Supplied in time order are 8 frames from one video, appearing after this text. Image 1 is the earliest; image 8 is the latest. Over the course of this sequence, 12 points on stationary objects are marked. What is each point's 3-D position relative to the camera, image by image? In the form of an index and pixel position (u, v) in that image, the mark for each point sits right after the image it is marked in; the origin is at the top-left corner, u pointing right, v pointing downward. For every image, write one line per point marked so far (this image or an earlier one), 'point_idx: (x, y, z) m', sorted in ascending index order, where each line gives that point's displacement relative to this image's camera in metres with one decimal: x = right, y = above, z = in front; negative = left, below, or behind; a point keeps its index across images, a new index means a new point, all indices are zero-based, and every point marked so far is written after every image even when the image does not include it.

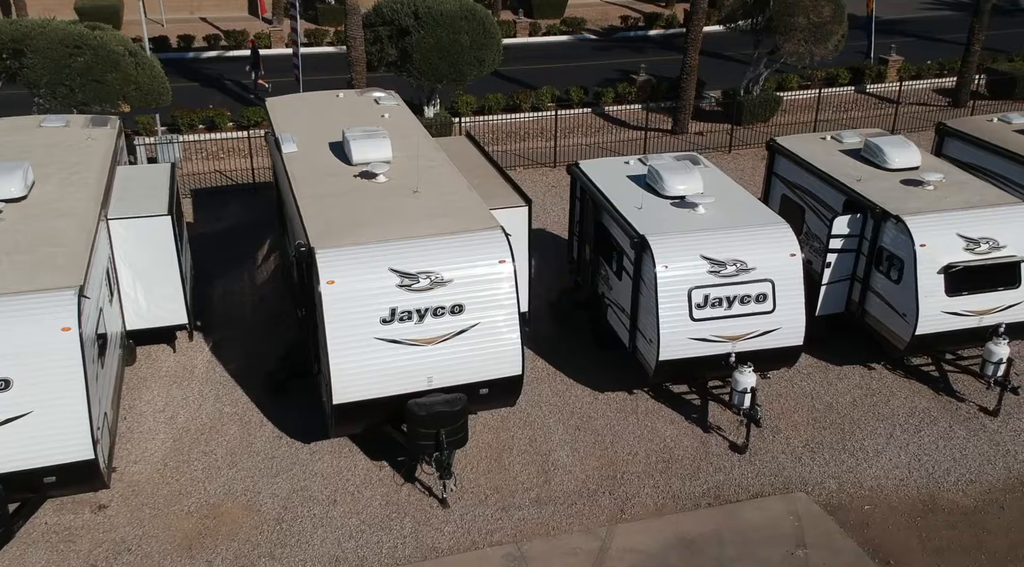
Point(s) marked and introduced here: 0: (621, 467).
0: (+1.2, -2.0, +10.1) m
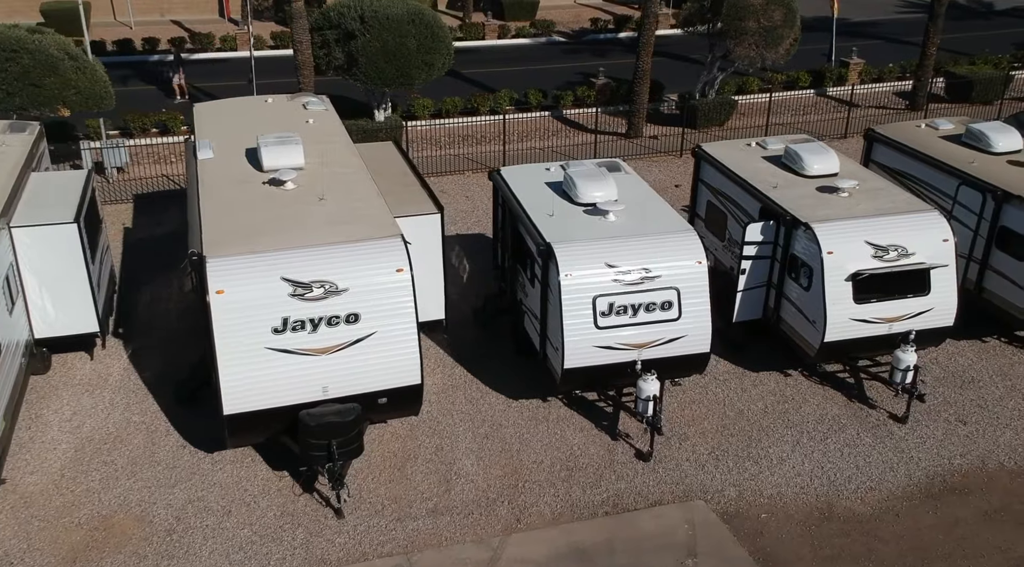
0: (+0.1, -2.1, +10.0) m
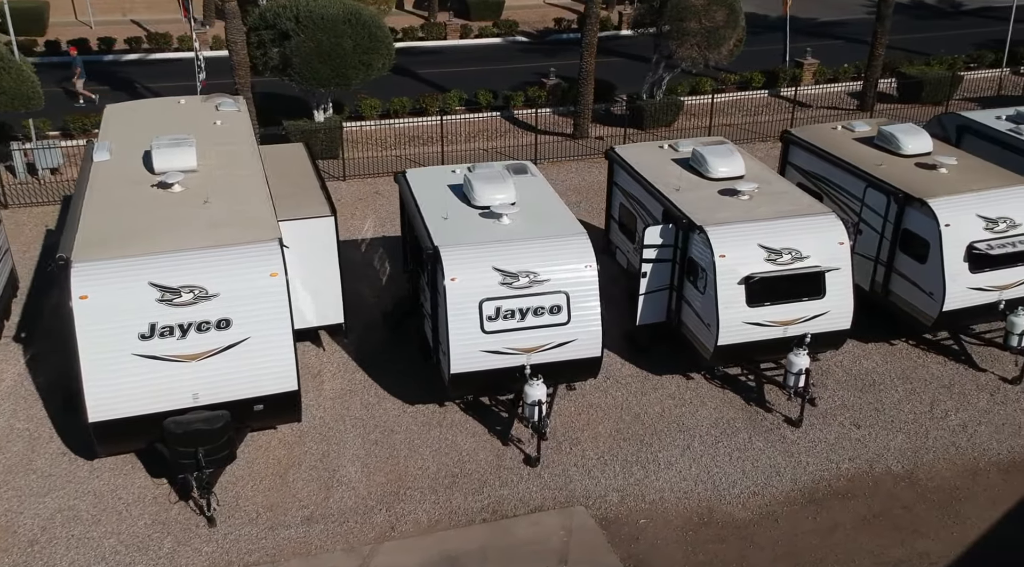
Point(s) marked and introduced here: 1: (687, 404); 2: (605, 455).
0: (-1.2, -2.2, +9.9) m
1: (+2.2, -1.5, +11.4) m
2: (+1.1, -2.0, +10.4) m
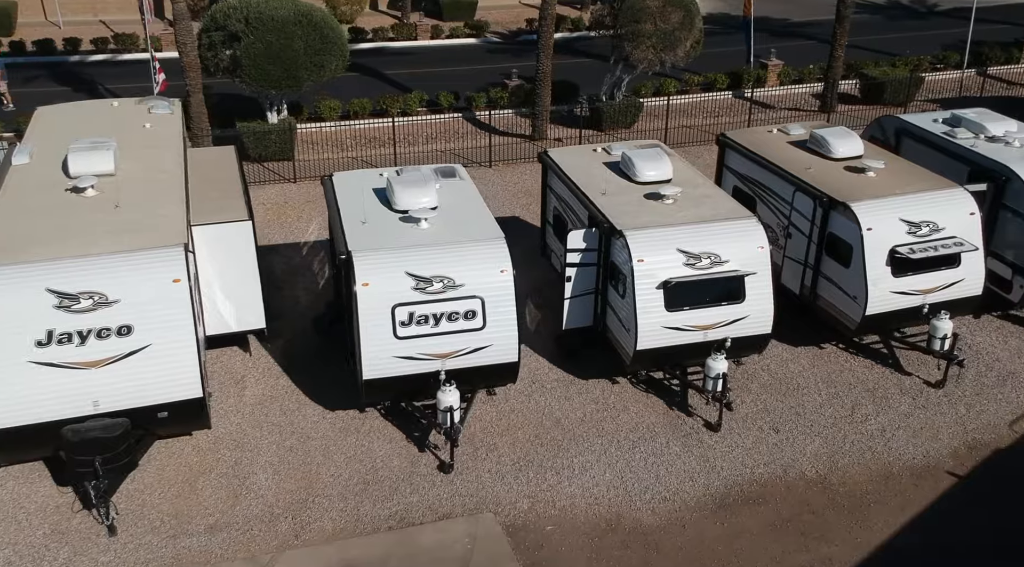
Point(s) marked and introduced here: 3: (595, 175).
0: (-2.1, -2.2, +9.9) m
1: (+1.2, -1.6, +11.4) m
2: (+0.1, -2.0, +10.4) m
3: (+1.2, +1.5, +12.8) m
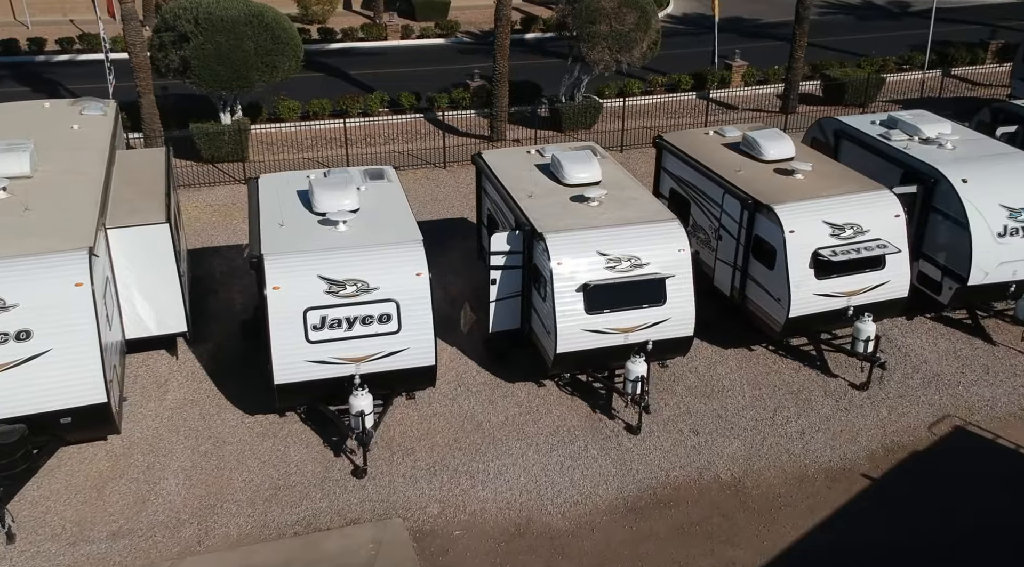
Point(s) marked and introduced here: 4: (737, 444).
0: (-3.1, -2.3, +9.8) m
1: (+0.3, -1.6, +11.4) m
2: (-0.9, -2.1, +10.3) m
3: (+0.2, +1.5, +12.7) m
4: (+2.7, -1.9, +10.7) m
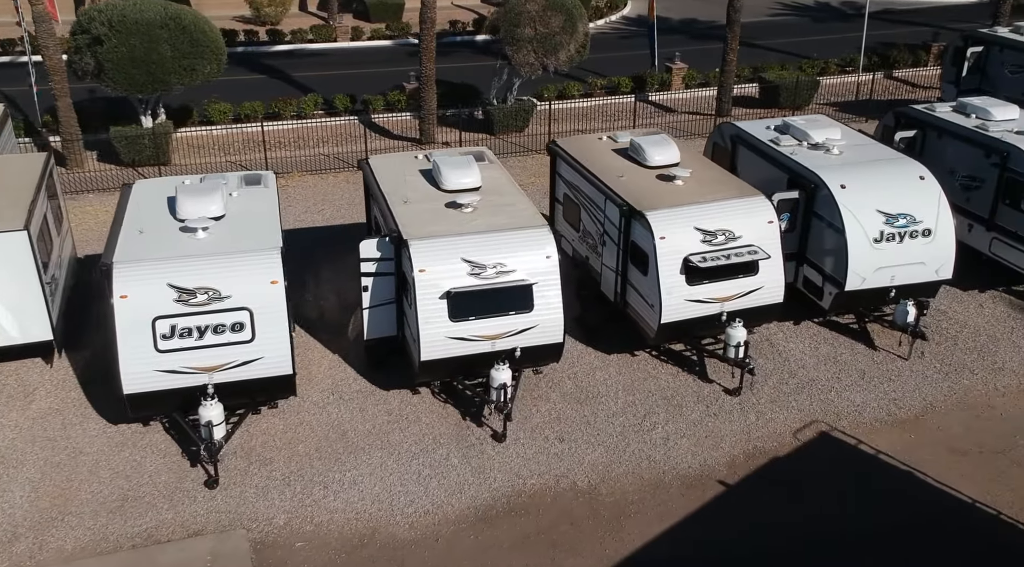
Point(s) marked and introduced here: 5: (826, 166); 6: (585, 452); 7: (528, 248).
0: (-4.7, -2.4, +9.7) m
1: (-1.4, -1.7, +11.3) m
2: (-2.5, -2.2, +10.2) m
3: (-1.5, +1.4, +12.7) m
4: (+1.0, -2.0, +10.7) m
5: (+4.6, +1.7, +13.2) m
6: (+0.9, -2.0, +10.7) m
7: (+0.2, +0.4, +11.1) m
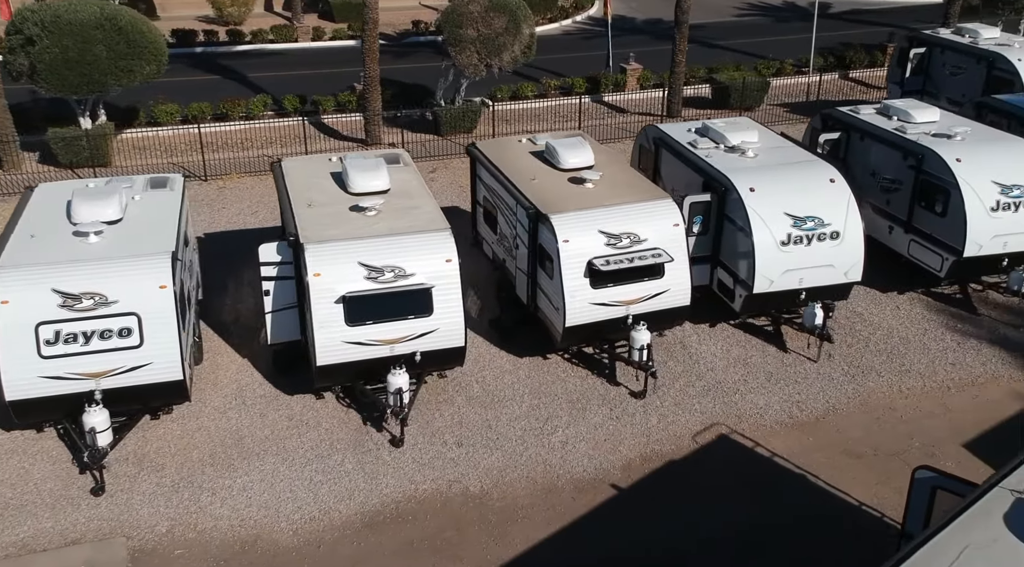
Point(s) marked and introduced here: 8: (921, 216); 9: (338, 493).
0: (-5.9, -2.5, +9.5) m
1: (-2.6, -1.8, +11.2) m
2: (-3.7, -2.2, +10.1) m
3: (-2.8, +1.4, +12.6) m
4: (-0.2, -2.0, +10.7) m
5: (+3.3, +1.7, +13.2) m
6: (-0.4, -2.1, +10.7) m
7: (-1.1, +0.4, +11.0) m
8: (+6.4, +1.1, +14.2) m
9: (-1.9, -2.3, +10.0) m
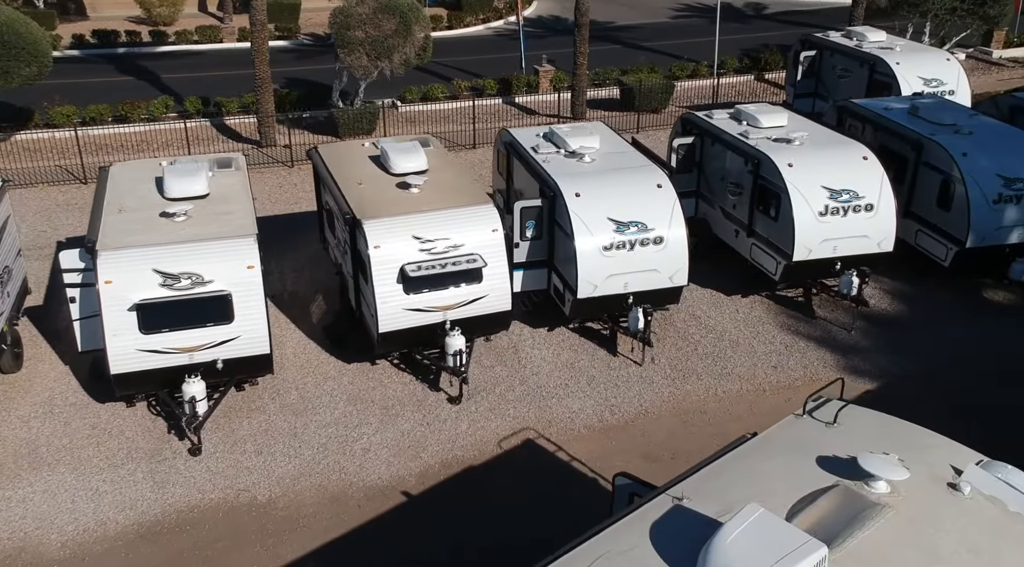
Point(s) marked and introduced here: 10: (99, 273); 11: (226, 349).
0: (-8.3, -2.6, +9.3) m
1: (-5.0, -1.9, +11.1) m
2: (-6.1, -2.3, +10.0) m
3: (-5.2, +1.3, +12.4) m
4: (-2.6, -2.1, +10.6) m
5: (+0.8, +1.6, +13.2) m
6: (-2.8, -2.1, +10.6) m
7: (-3.5, +0.3, +10.9) m
8: (+3.9, +1.0, +14.3) m
9: (-4.3, -2.4, +9.9) m
10: (-4.8, +0.1, +10.5) m
11: (-3.5, -0.8, +10.9) m
